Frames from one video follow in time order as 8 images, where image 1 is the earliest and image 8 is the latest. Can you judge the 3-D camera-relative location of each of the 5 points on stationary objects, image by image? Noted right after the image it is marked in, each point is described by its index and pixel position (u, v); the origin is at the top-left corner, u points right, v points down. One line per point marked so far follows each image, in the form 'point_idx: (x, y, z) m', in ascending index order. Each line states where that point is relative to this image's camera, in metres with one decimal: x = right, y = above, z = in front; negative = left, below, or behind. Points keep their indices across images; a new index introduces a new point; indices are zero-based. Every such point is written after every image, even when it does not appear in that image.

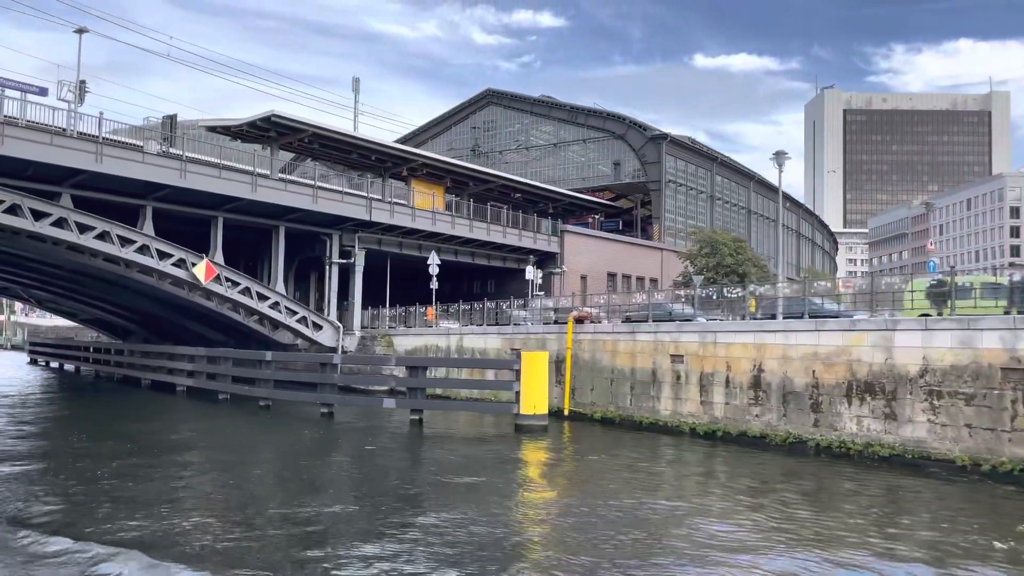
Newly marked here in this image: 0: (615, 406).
0: (+3.0, -3.4, +19.5) m
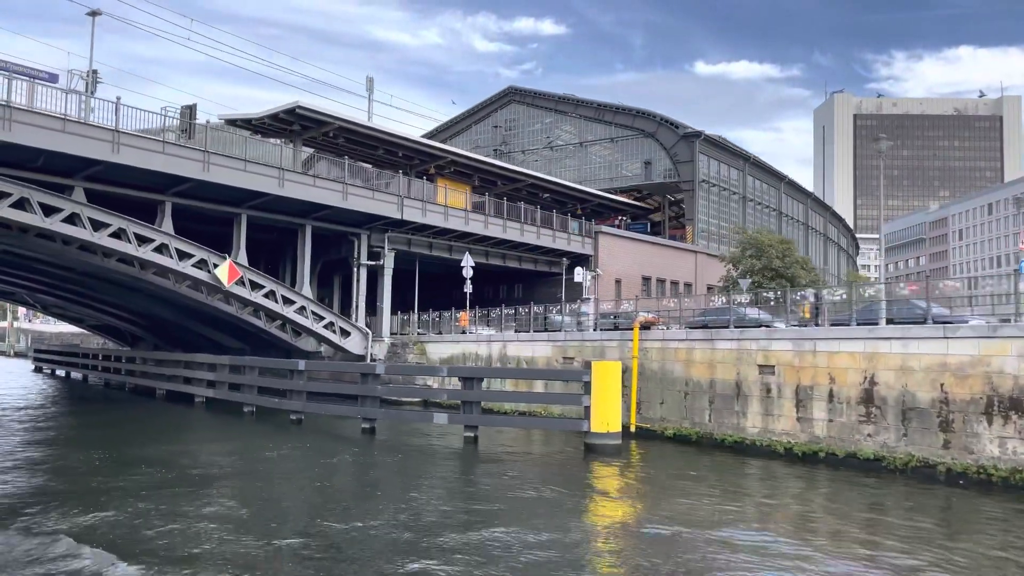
0: (+4.7, -3.5, +17.5) m
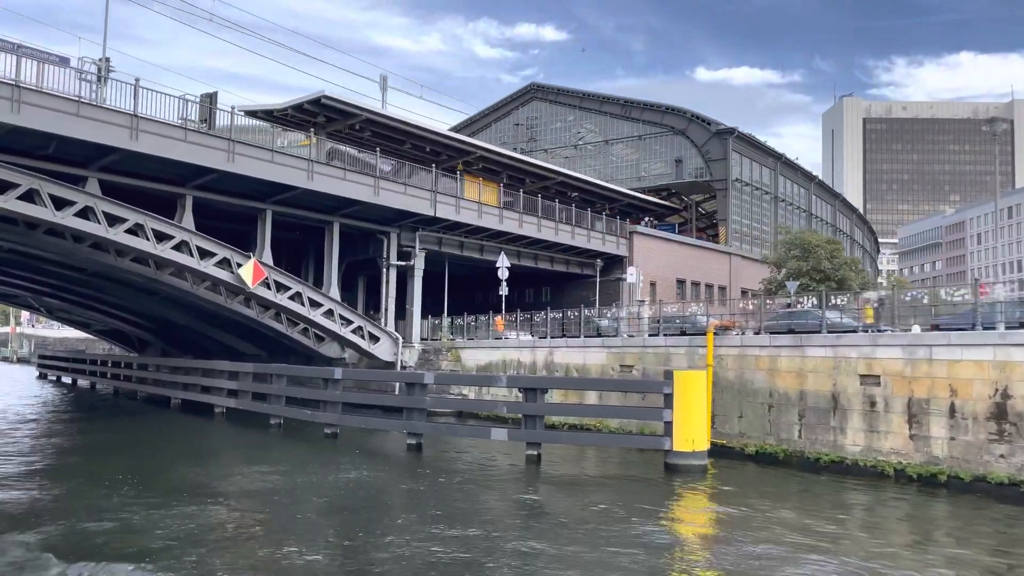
0: (+6.2, -3.5, +15.6) m
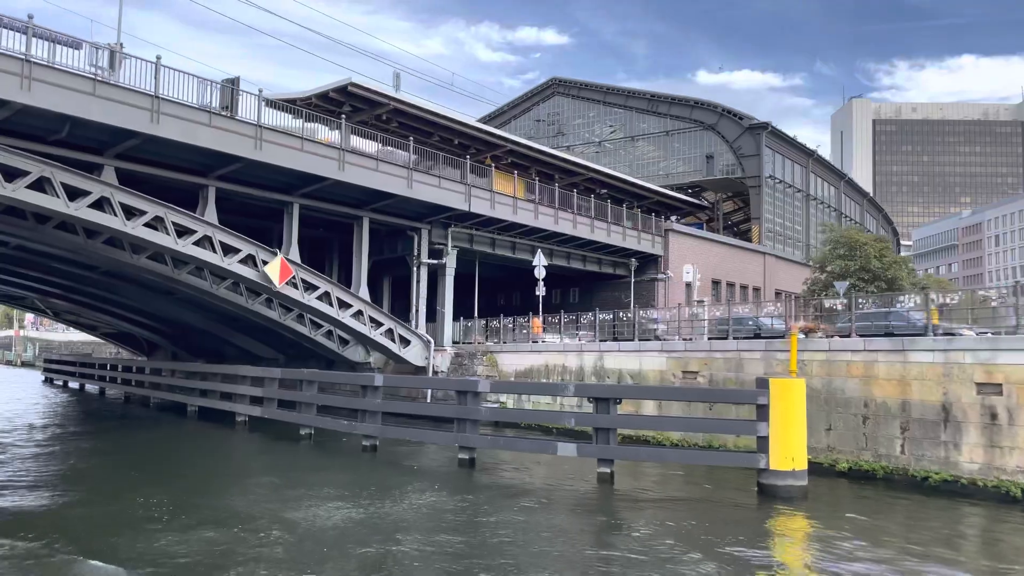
0: (+7.6, -3.5, +14.0) m
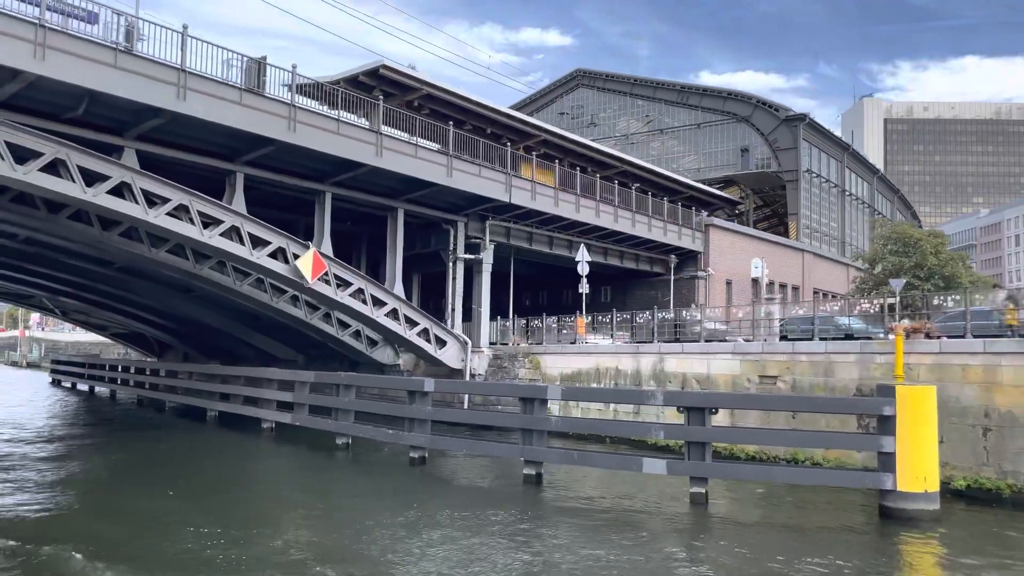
0: (+9.0, -3.4, +12.3) m
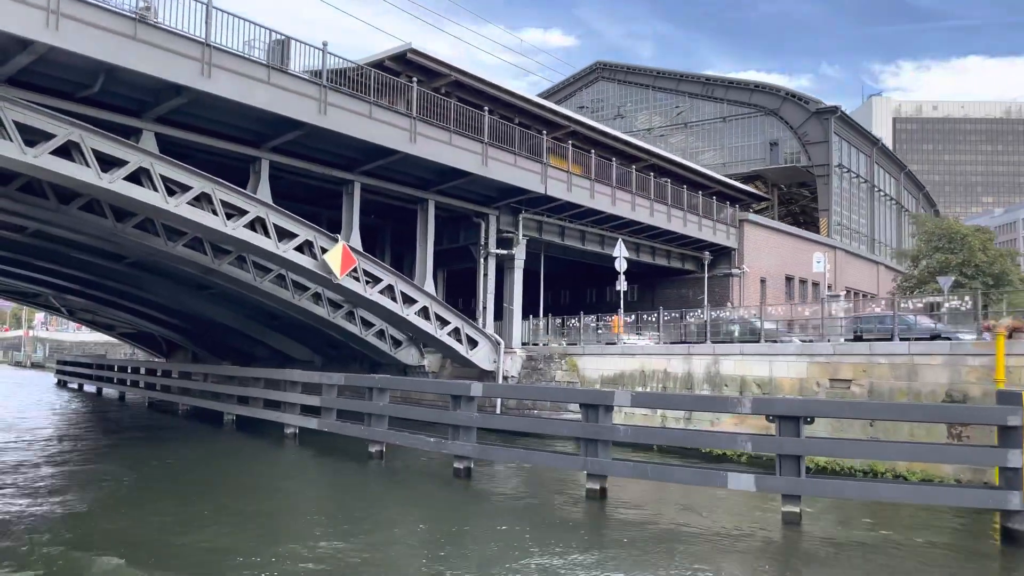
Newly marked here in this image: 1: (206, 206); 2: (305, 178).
0: (+10.1, -3.3, +11.0) m
1: (-6.9, +1.9, +15.1) m
2: (-5.5, +2.9, +17.5) m
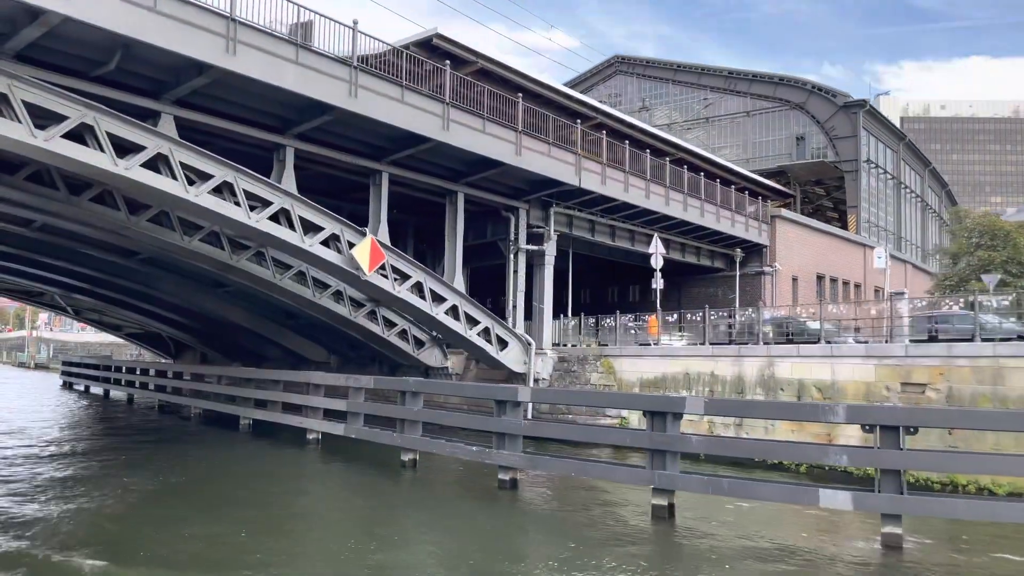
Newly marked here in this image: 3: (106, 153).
0: (+11.0, -3.2, +9.9) m
1: (-6.0, +1.9, +14.1) m
2: (-4.5, +3.0, +16.5) m
3: (-7.3, +2.4, +11.9) m
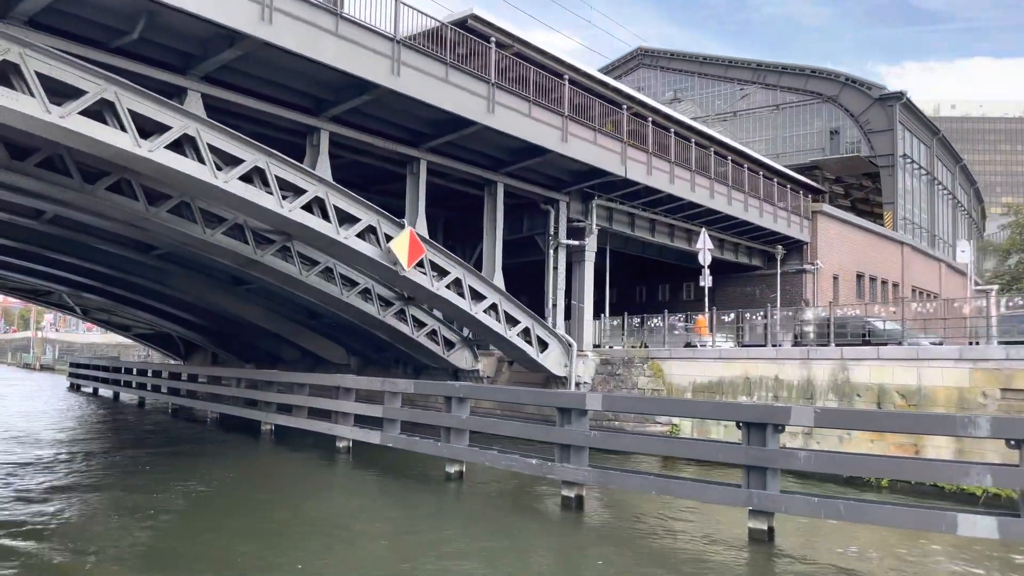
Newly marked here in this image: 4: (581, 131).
0: (+12.1, -3.1, +8.6) m
1: (-4.9, +2.0, +12.8) m
2: (-3.4, +3.1, +15.3) m
3: (-6.2, +2.5, +10.7) m
4: (+1.7, +4.0, +17.0) m
